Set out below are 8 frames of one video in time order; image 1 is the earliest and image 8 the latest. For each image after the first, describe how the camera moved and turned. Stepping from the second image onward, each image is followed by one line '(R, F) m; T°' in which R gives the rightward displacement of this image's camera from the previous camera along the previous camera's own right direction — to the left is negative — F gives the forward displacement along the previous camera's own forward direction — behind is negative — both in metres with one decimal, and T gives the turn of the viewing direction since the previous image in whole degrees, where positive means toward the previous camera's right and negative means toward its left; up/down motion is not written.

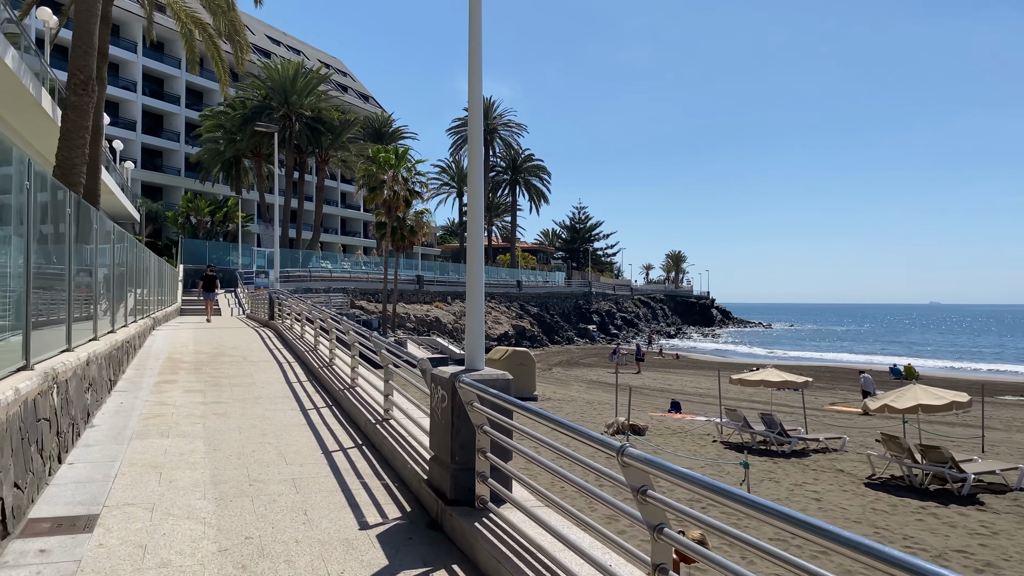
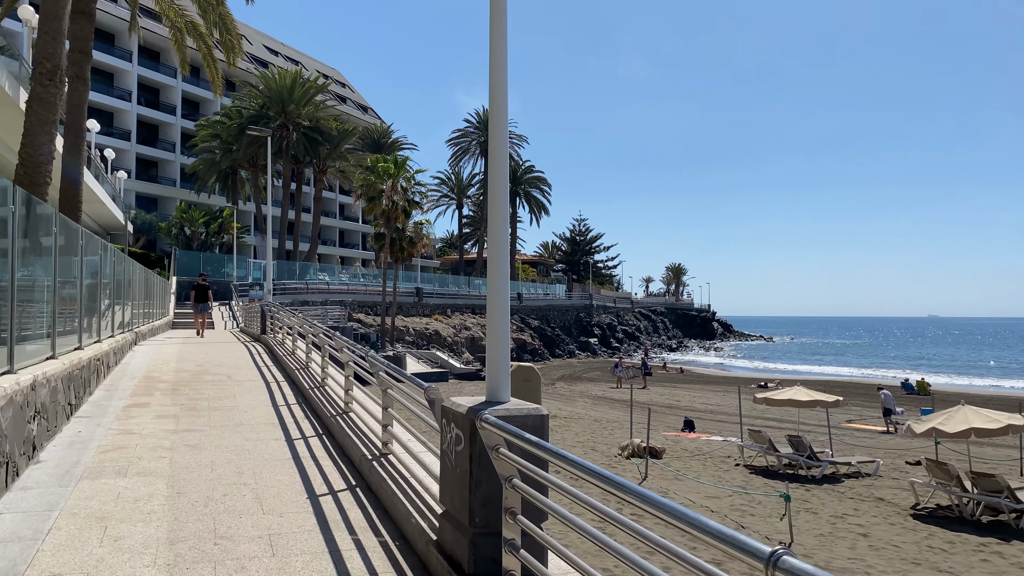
(-0.2, +1.0) m; 0°
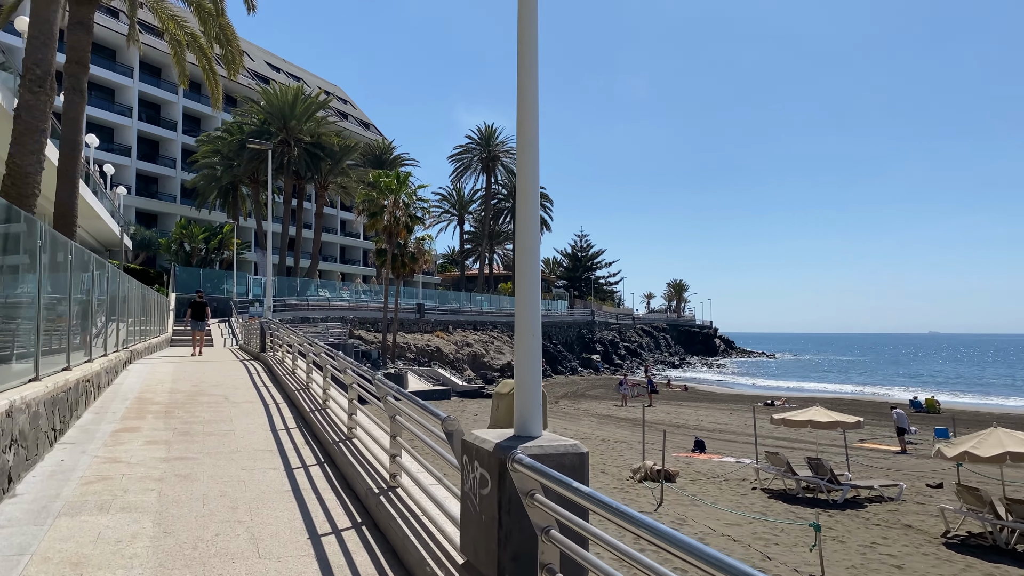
(-0.1, +0.4) m; 0°
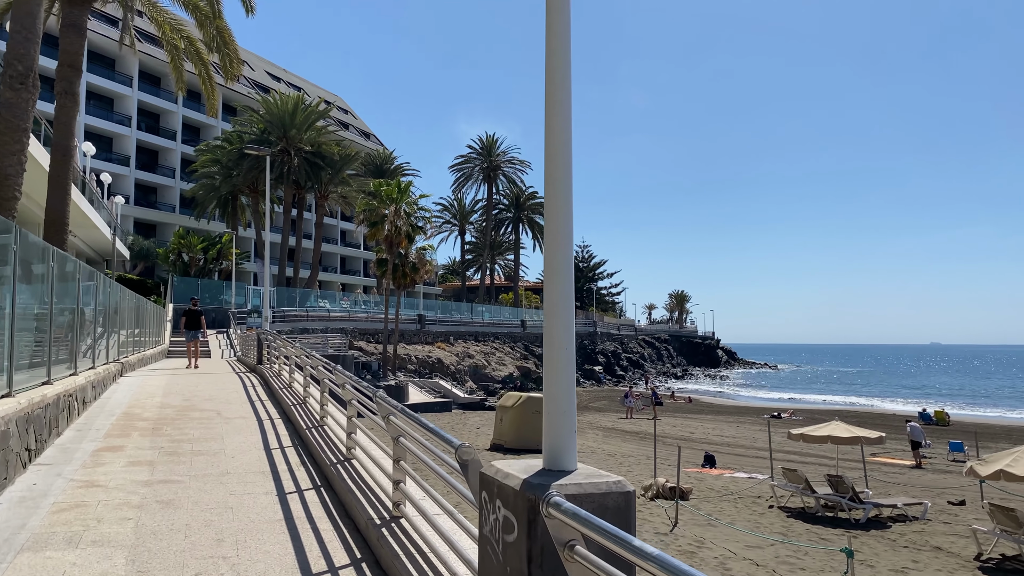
(-0.1, +0.5) m; 0°
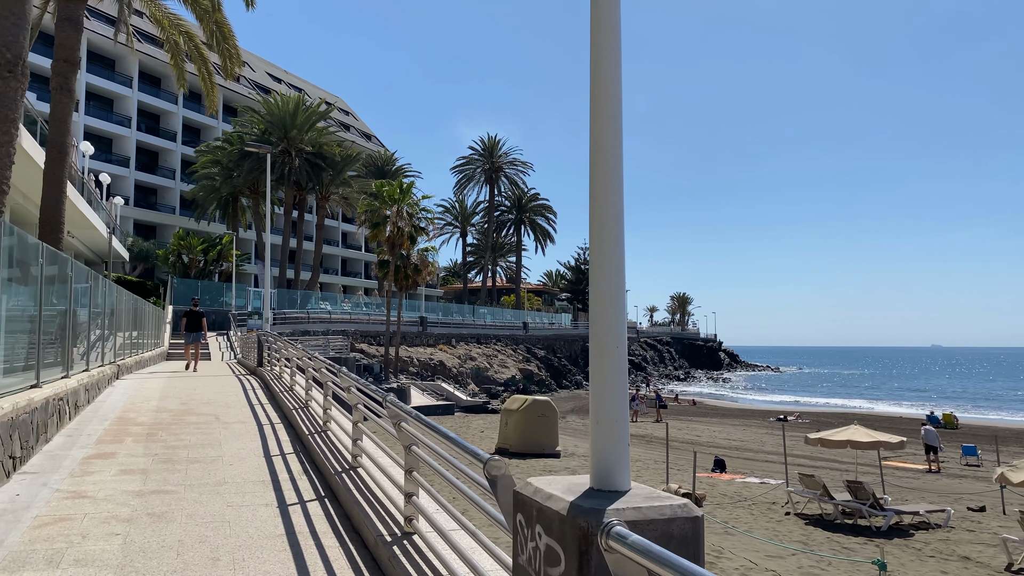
(-0.1, +0.4) m; 0°
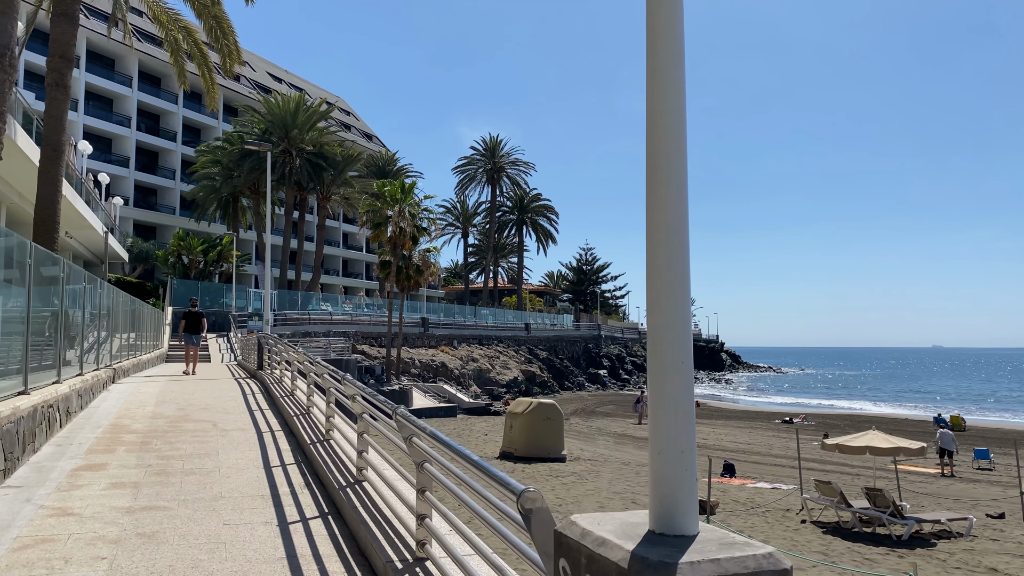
(-0.1, +0.4) m; 0°
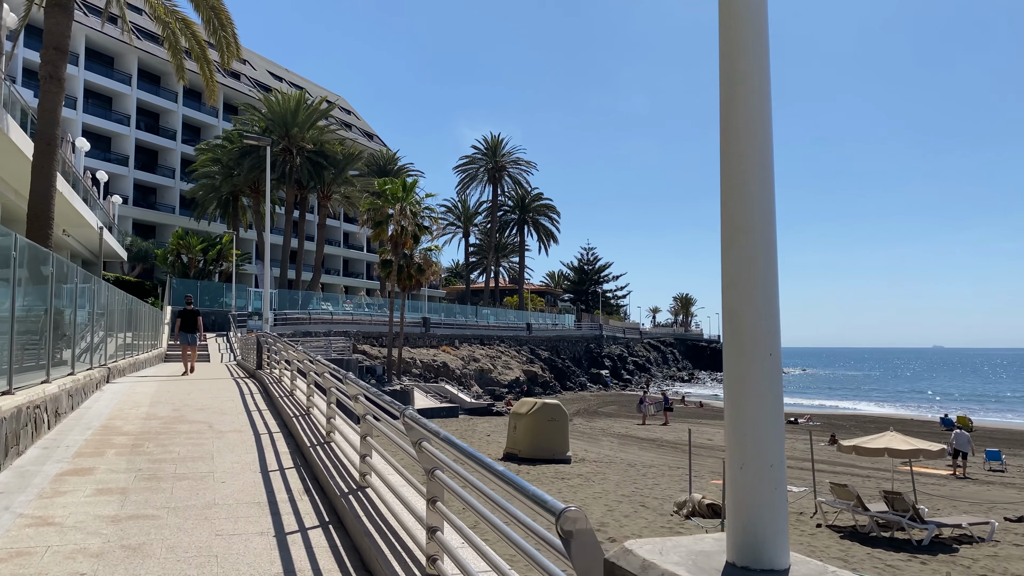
(-0.1, +0.4) m; 0°
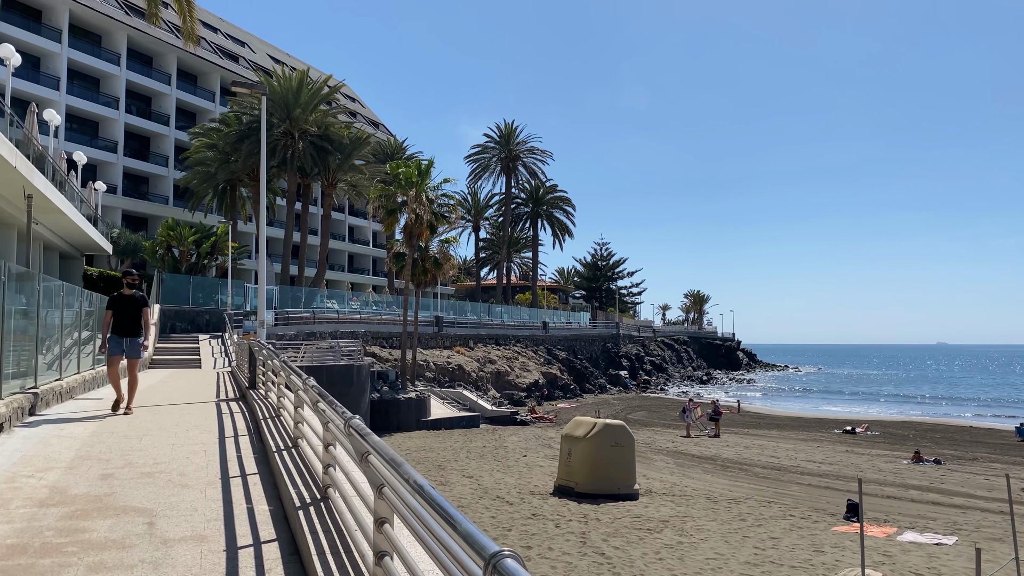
(-1.0, +3.6) m; 0°
